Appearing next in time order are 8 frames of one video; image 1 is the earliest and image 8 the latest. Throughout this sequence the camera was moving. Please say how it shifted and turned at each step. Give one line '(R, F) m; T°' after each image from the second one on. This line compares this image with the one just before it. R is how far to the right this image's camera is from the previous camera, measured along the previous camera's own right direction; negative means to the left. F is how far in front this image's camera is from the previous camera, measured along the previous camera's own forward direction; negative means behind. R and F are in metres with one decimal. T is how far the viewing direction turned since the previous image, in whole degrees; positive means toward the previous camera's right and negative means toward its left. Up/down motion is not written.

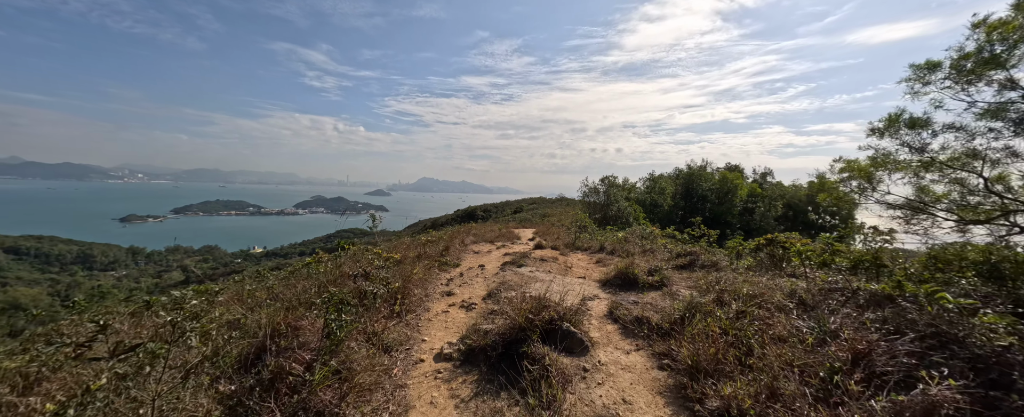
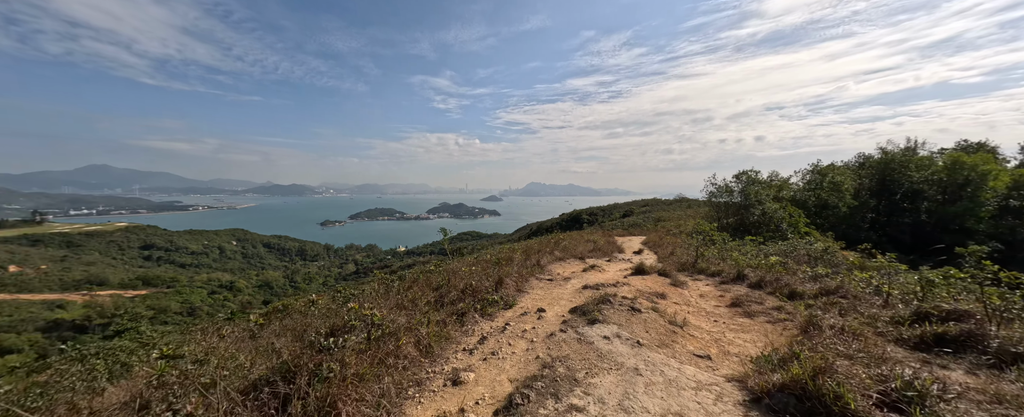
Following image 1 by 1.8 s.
(+0.3, +1.1) m; -19°
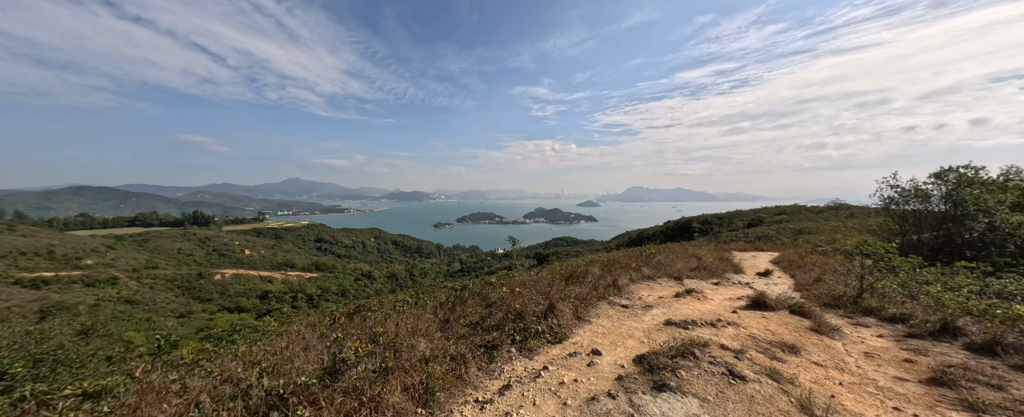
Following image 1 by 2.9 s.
(+0.3, +0.5) m; -17°
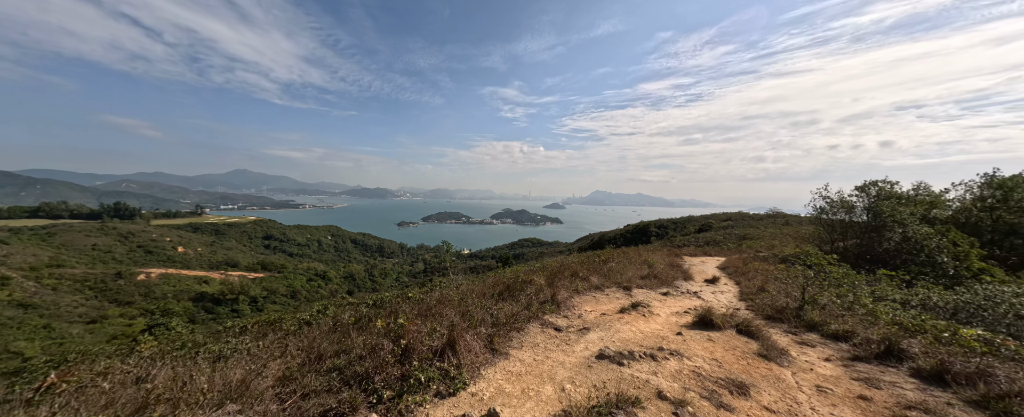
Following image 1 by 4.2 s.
(-0.4, -0.1) m; +6°
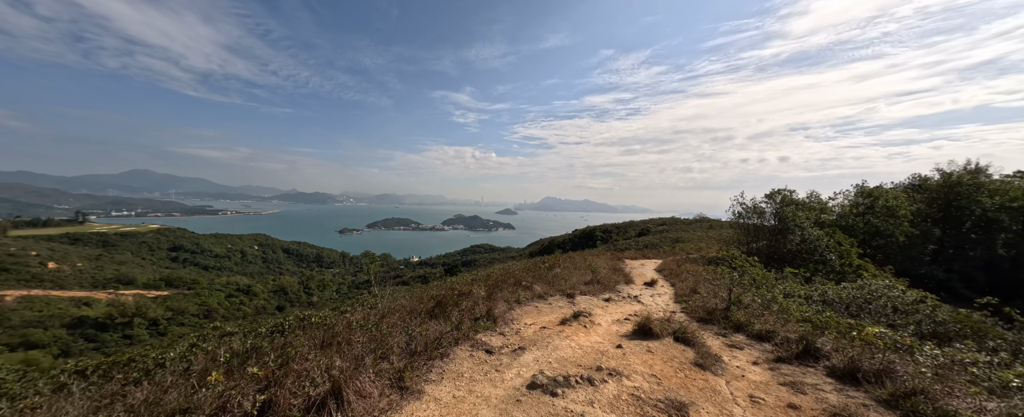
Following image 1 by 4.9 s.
(-0.5, 0.0) m; +9°
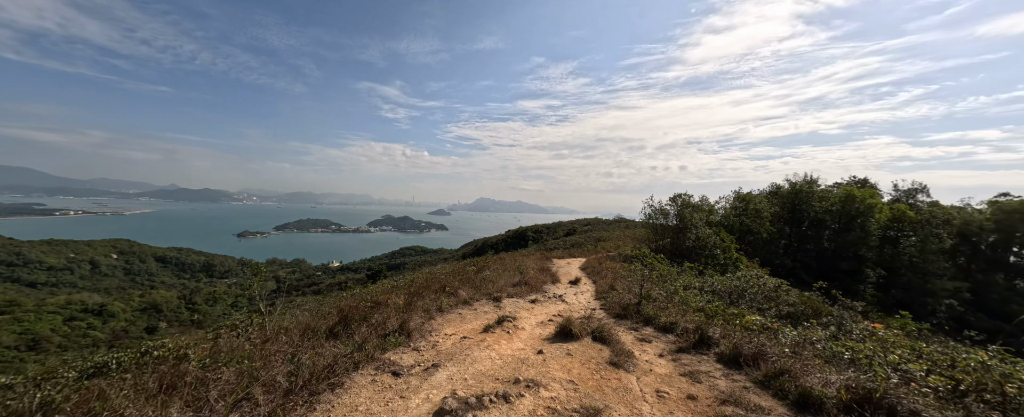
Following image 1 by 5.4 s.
(-0.2, -0.3) m; +12°
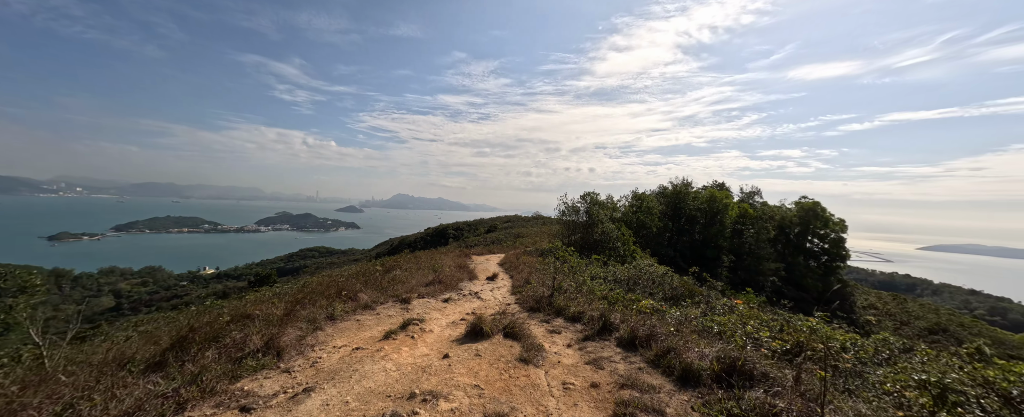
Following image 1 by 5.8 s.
(-0.2, +0.1) m; +14°
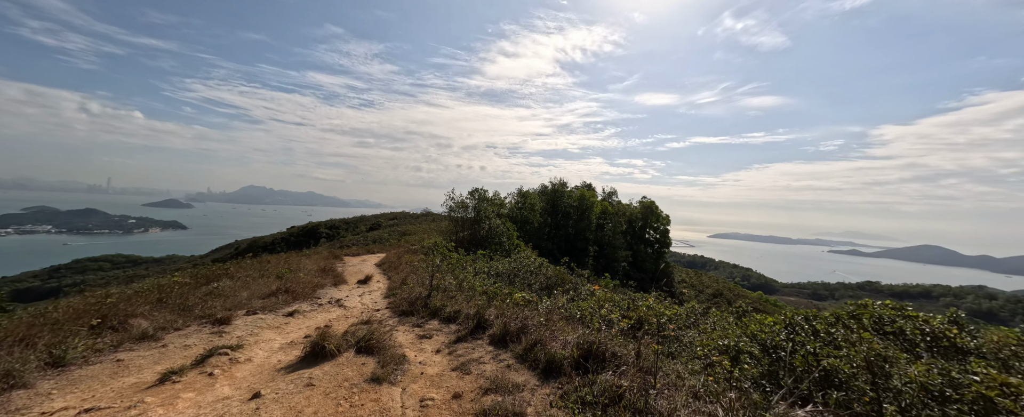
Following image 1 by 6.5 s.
(+0.3, +0.3) m; +19°
